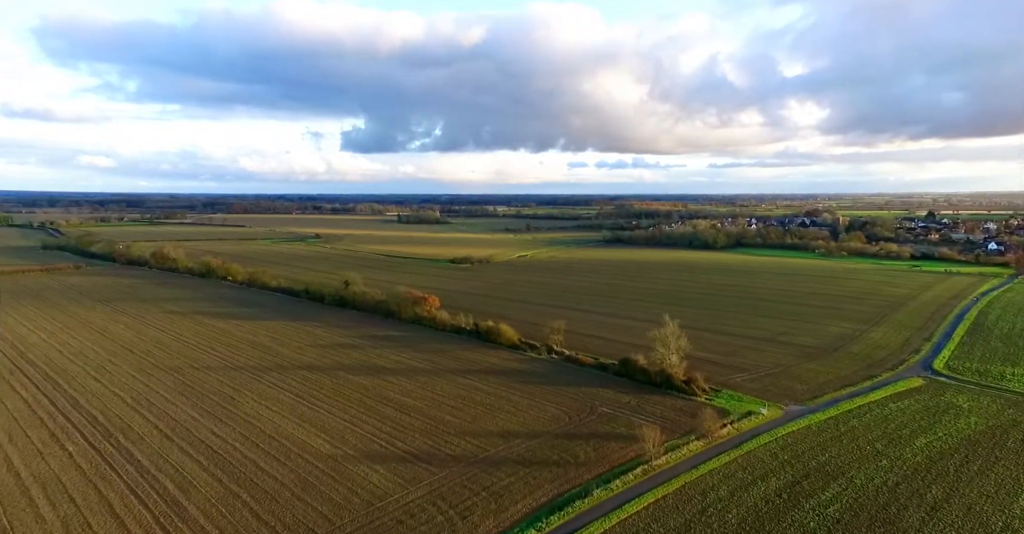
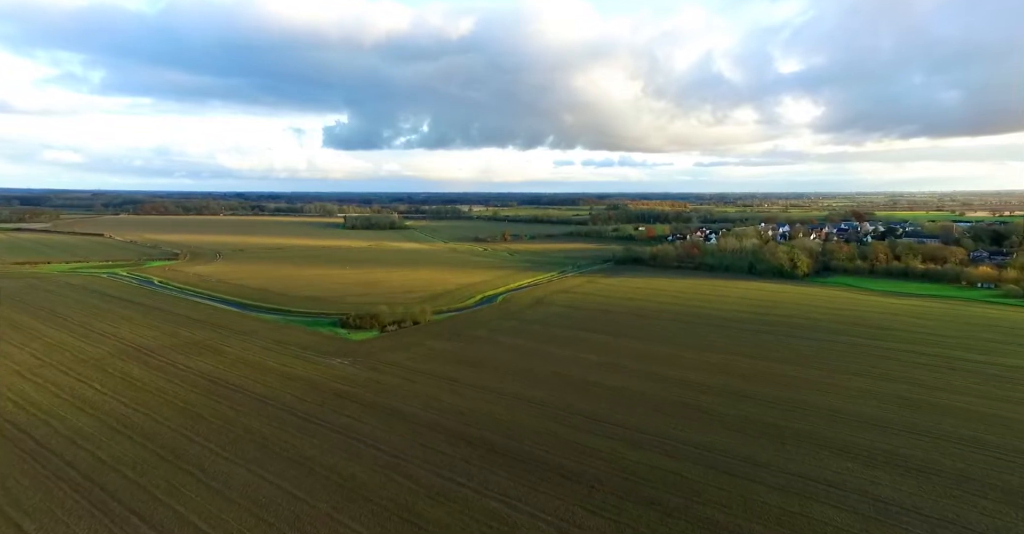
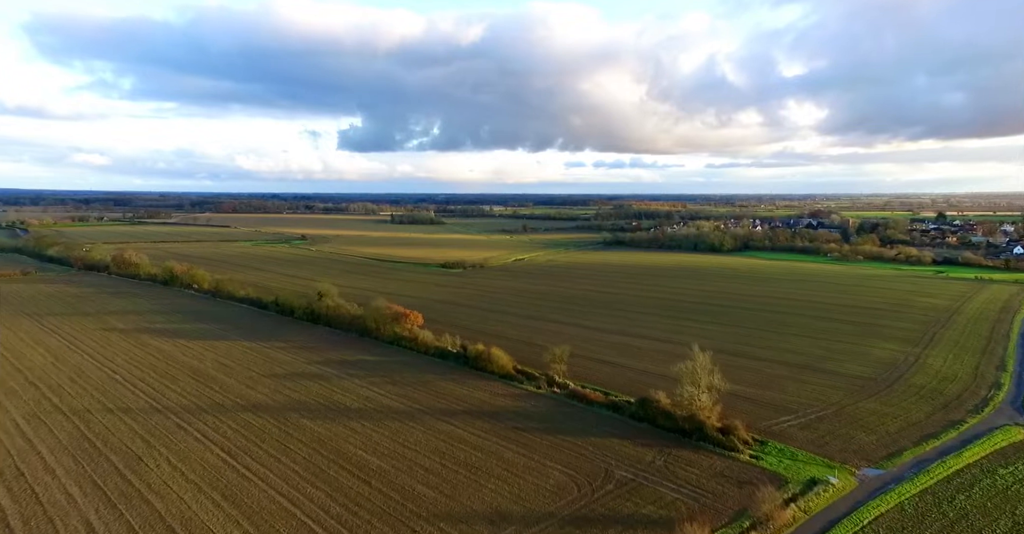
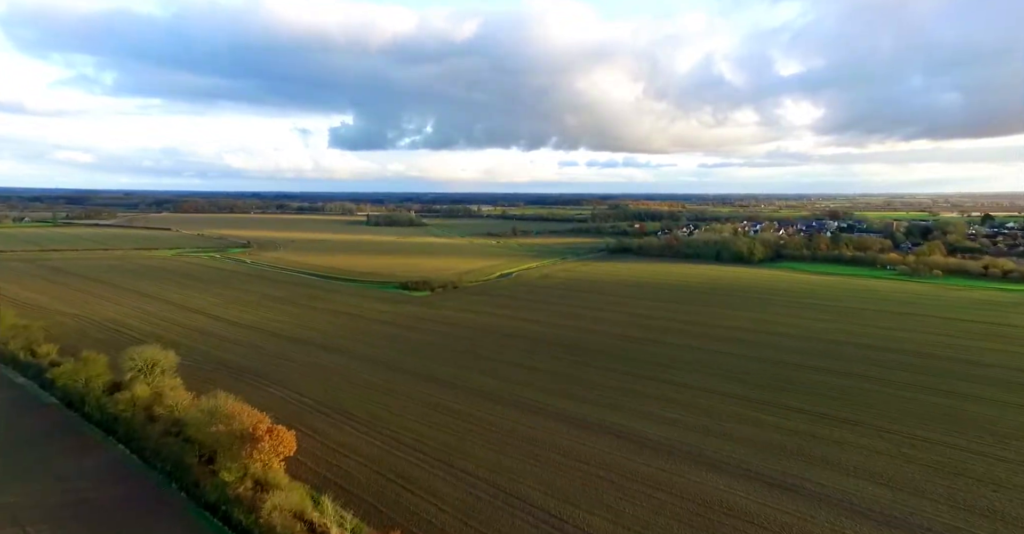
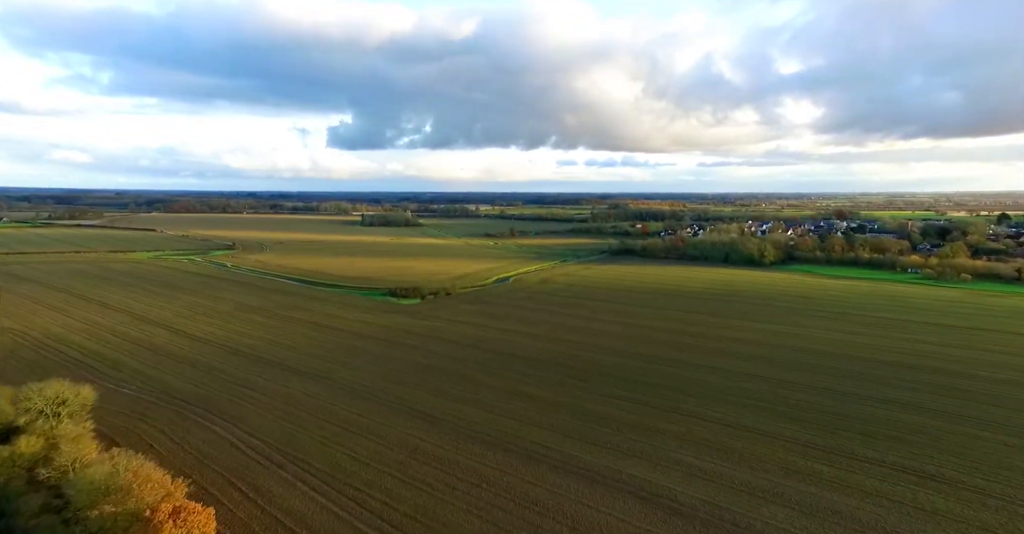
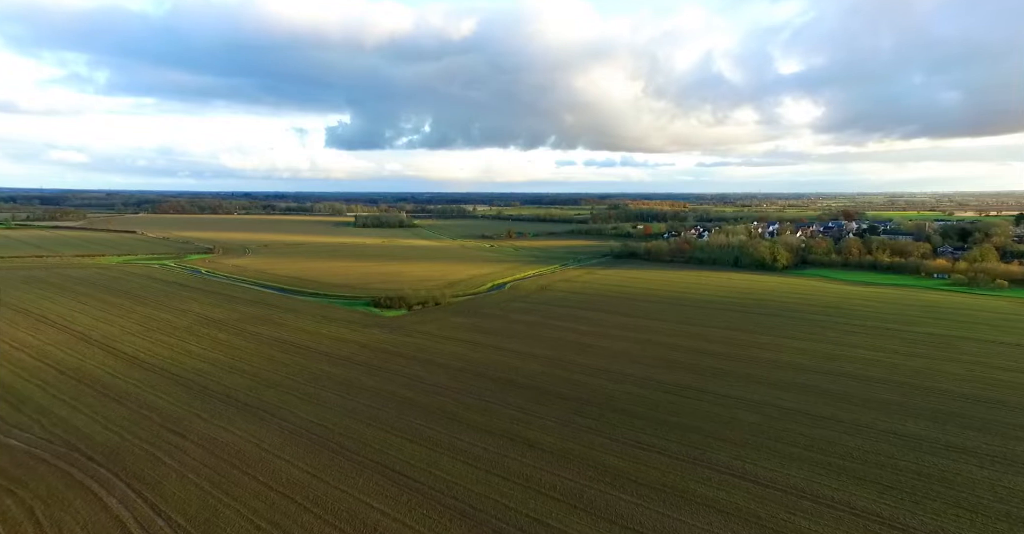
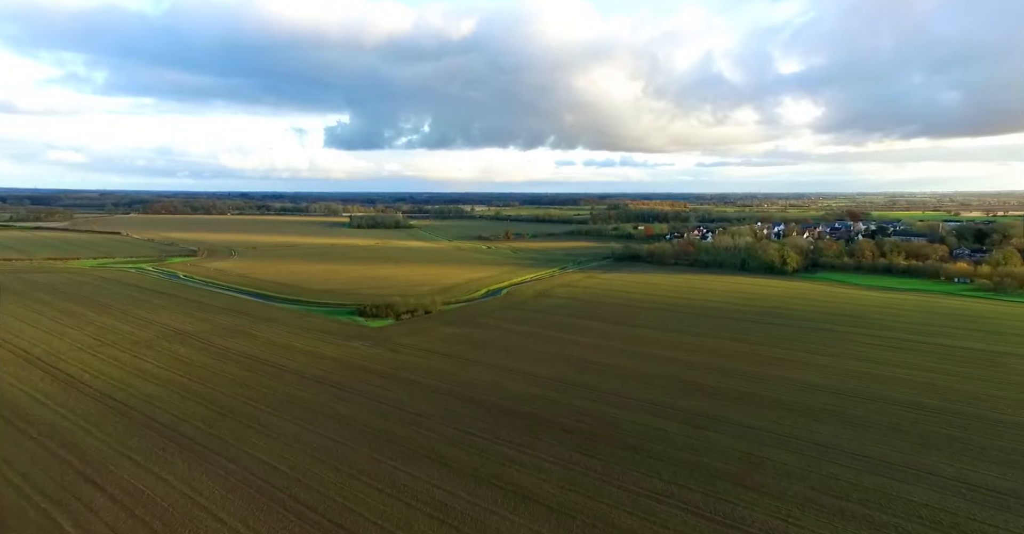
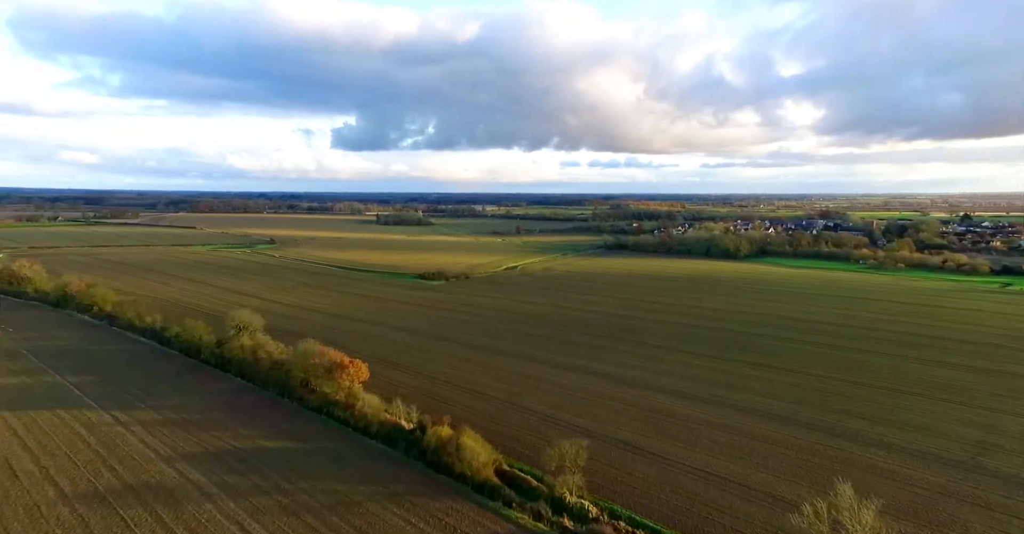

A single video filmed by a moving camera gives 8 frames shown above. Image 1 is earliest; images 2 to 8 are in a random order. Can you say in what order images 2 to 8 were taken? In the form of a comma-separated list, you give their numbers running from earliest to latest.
3, 8, 4, 5, 6, 7, 2
